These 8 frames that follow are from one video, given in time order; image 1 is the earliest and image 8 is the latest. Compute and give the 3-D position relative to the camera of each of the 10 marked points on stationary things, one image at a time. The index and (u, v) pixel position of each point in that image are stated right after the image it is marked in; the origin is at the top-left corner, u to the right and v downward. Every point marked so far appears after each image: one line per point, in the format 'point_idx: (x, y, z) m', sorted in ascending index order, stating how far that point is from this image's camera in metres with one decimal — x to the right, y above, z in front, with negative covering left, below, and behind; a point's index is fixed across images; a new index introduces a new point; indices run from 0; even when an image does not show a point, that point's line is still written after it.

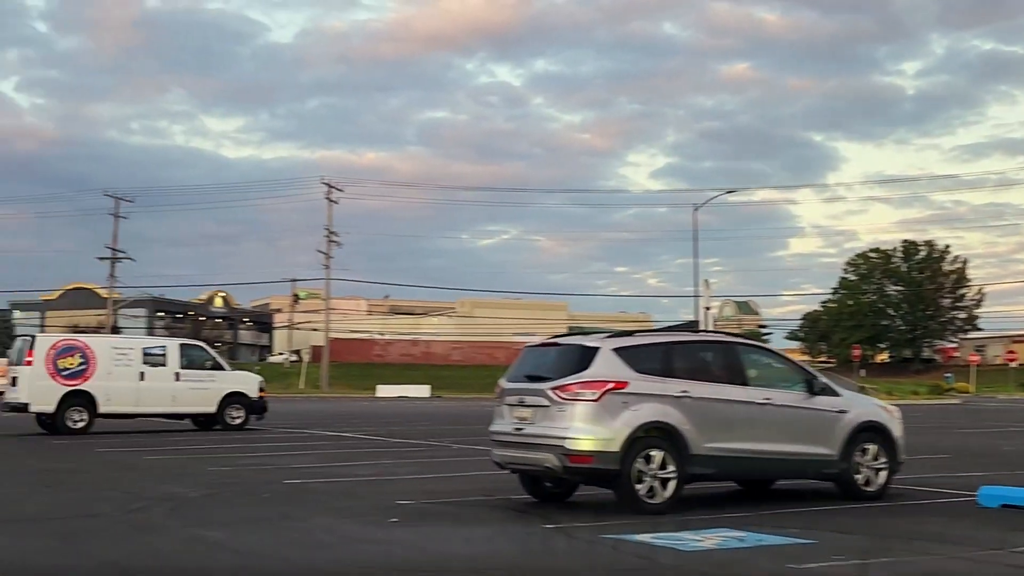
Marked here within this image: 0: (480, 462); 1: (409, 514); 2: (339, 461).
0: (-0.4, -2.2, +16.1) m
1: (-1.0, -2.1, +11.7) m
2: (-2.4, -2.4, +17.7) m
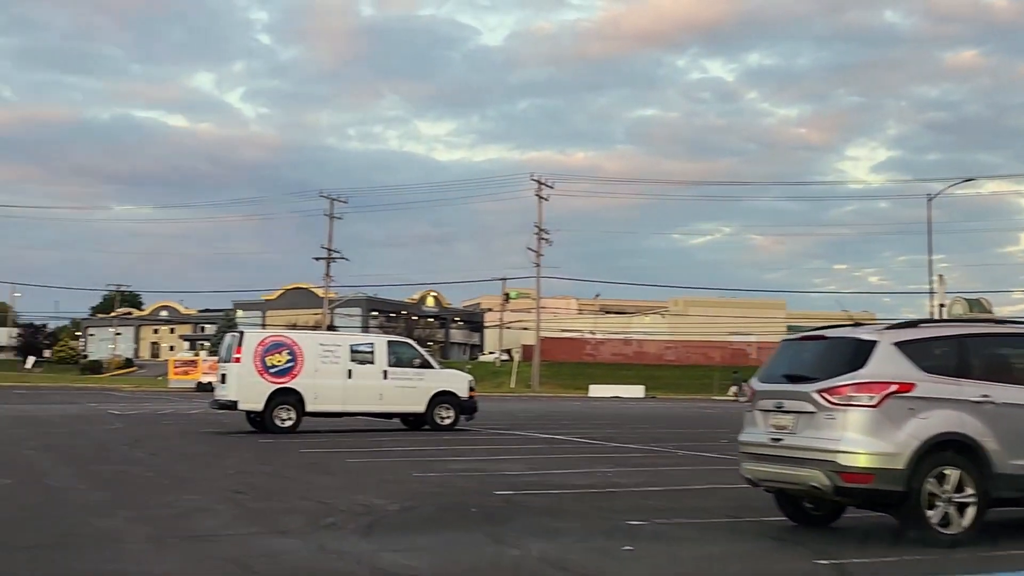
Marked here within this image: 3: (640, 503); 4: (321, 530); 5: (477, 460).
0: (+2.3, -2.1, +14.1) m
1: (+1.0, -2.0, +9.9) m
2: (+0.6, -2.3, +16.0) m
3: (+1.2, -2.0, +12.1) m
4: (-1.5, -1.9, +9.8) m
5: (-0.5, -2.4, +17.5) m
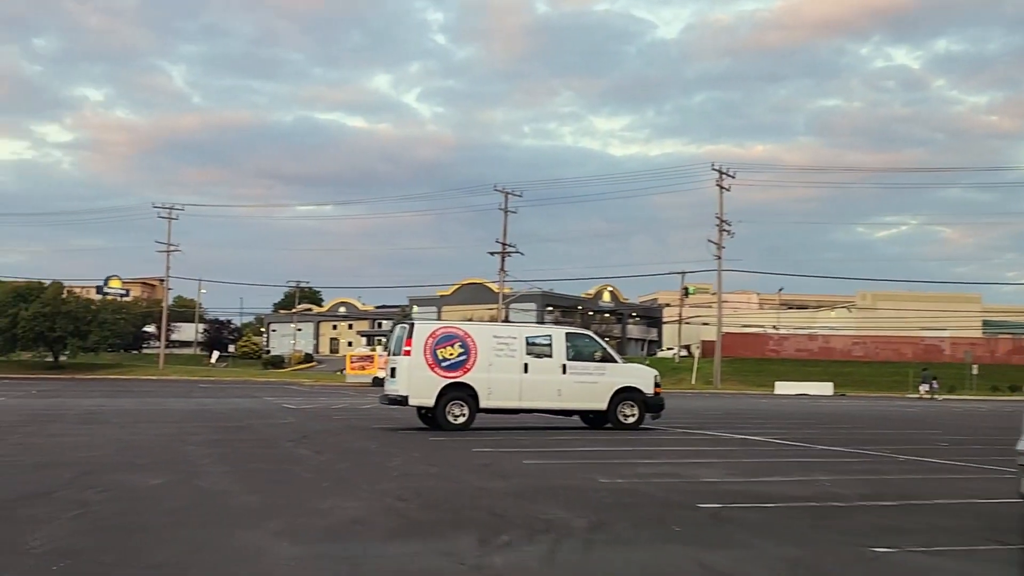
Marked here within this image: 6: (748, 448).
0: (+4.2, -1.8, +11.8) m
1: (+2.3, -1.8, +7.9) m
2: (+2.7, -2.1, +14.0) m
3: (+2.9, -1.8, +10.0) m
4: (-0.1, -1.7, +8.2) m
5: (+1.9, -2.2, +15.6) m
6: (+3.5, -2.4, +18.9) m
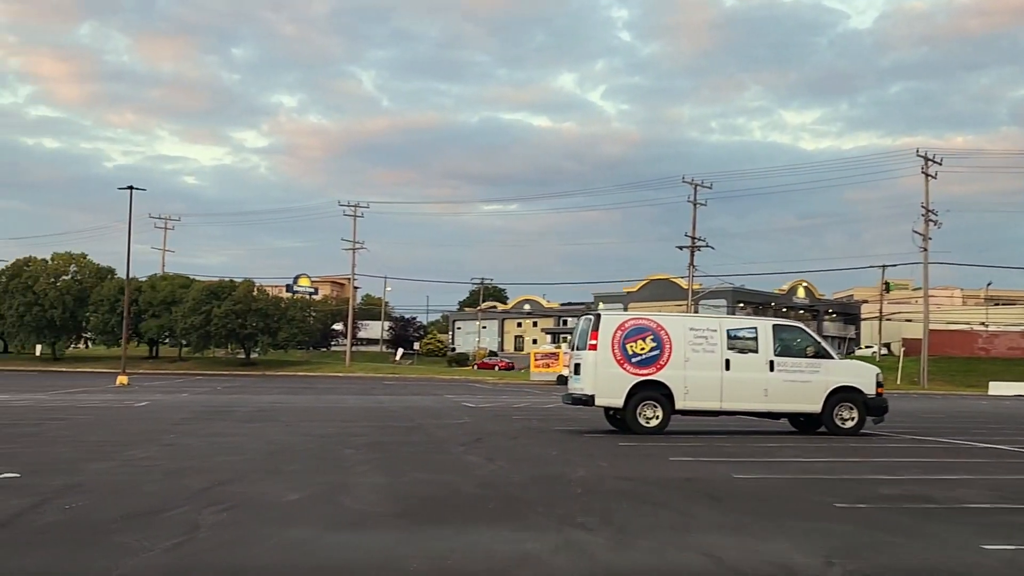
0: (+5.7, -1.6, +8.7) m
1: (+3.3, -1.6, +5.0) m
2: (+4.6, -1.8, +11.0) m
3: (+4.1, -1.6, +7.1) m
4: (+0.9, -1.5, +5.7) m
5: (+4.0, -1.9, +12.8) m
6: (+6.1, -2.2, +15.8) m
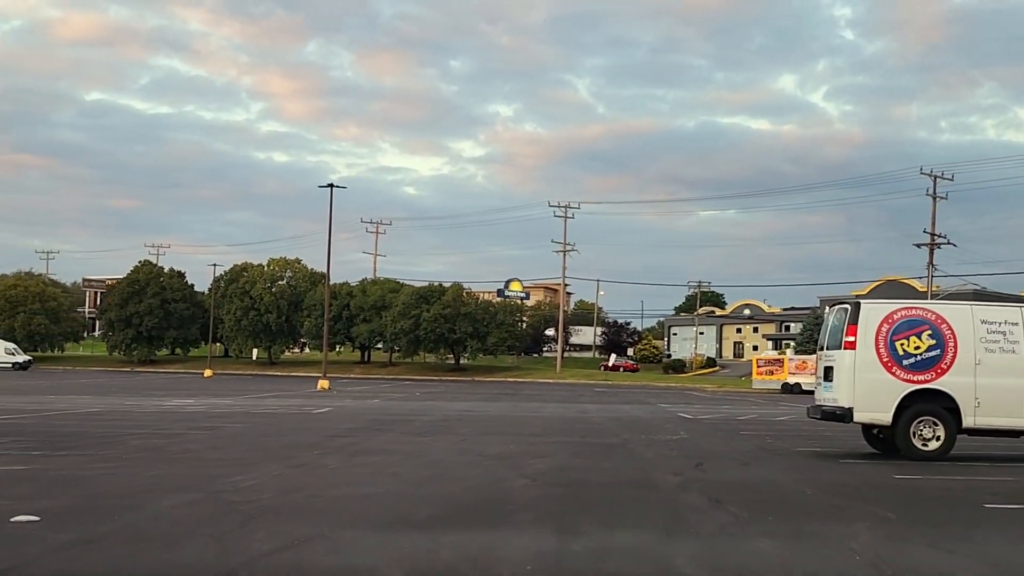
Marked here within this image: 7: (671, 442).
0: (+6.5, -1.3, +3.5) m
1: (+3.6, -1.2, +0.3) m
2: (+5.9, -1.5, +6.0) m
3: (+4.7, -1.3, +2.2) m
4: (+1.3, -1.2, +1.4) m
5: (+5.6, -1.6, +7.8) m
6: (+8.1, -1.9, +10.4) m
7: (+2.4, -2.3, +19.1) m
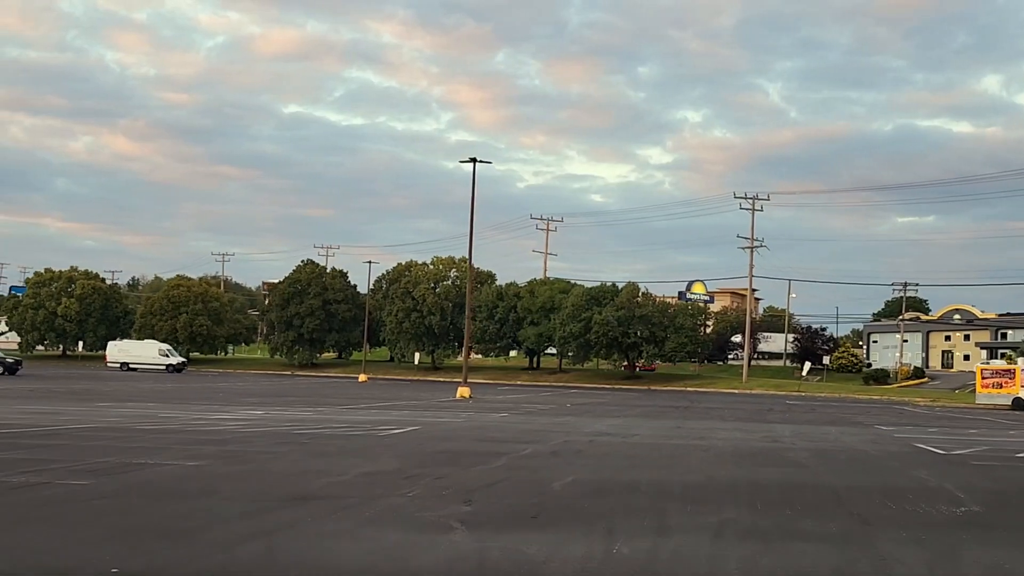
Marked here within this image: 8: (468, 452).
0: (+5.3, -0.7, -5.9) m
1: (+1.8, -0.6, -8.7) m
2: (+4.9, -1.0, -3.4) m
3: (+3.3, -0.7, -7.0) m
4: (-0.2, -0.6, -7.3) m
5: (+4.9, -1.1, -1.6) m
6: (+7.8, -1.3, +0.7) m
7: (+3.4, -1.8, +10.1) m
8: (-0.6, -2.0, +14.6) m
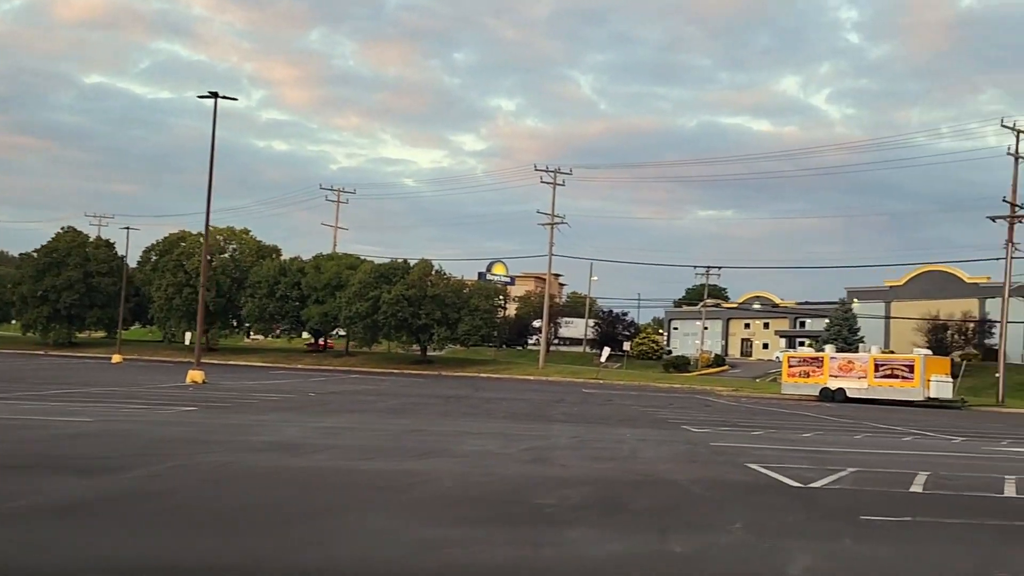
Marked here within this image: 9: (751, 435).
0: (+5.3, -0.4, -12.3) m
1: (+2.3, -0.3, -15.5) m
2: (+4.6, -0.7, -9.8) m
3: (+3.5, -0.4, -13.6) m
4: (+0.1, -0.2, -14.4) m
5: (+4.3, -0.7, -8.0) m
6: (+6.8, -1.0, -5.3) m
7: (+1.1, -1.3, +3.3) m
8: (-3.6, -1.3, +7.2) m
9: (+3.7, -2.3, +19.4) m
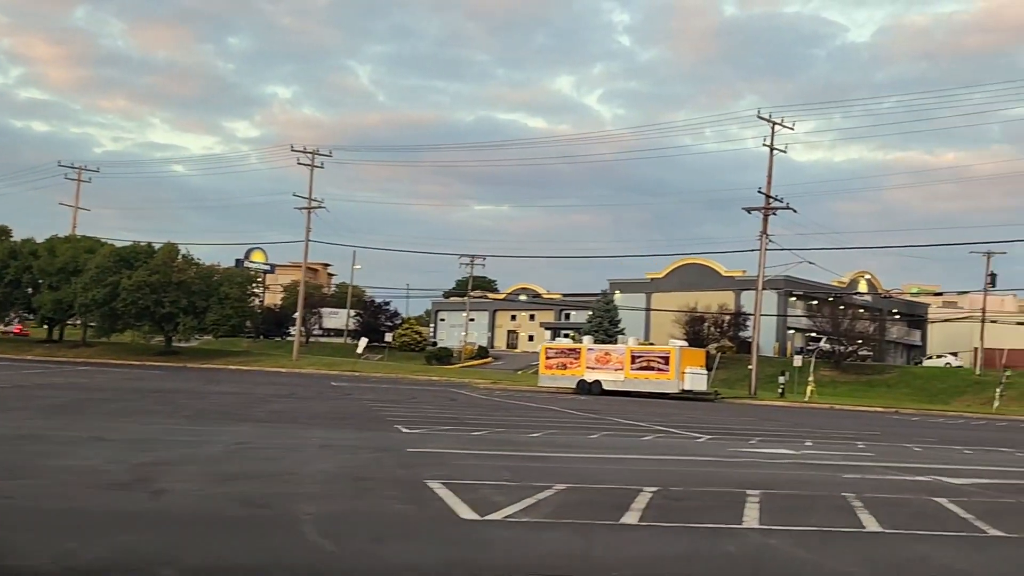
0: (+6.7, -0.4, -14.3) m
1: (+4.3, -0.2, -18.0) m
2: (+5.5, -0.6, -12.0) m
3: (+5.1, -0.3, -16.0) m
4: (+1.9, -0.1, -17.4) m
5: (+4.9, -0.6, -10.3) m
6: (+6.9, -0.9, -7.2) m
7: (-0.3, -1.1, +0.3) m
8: (-5.5, -1.0, +3.3) m
9: (-0.5, -2.0, +16.6) m
